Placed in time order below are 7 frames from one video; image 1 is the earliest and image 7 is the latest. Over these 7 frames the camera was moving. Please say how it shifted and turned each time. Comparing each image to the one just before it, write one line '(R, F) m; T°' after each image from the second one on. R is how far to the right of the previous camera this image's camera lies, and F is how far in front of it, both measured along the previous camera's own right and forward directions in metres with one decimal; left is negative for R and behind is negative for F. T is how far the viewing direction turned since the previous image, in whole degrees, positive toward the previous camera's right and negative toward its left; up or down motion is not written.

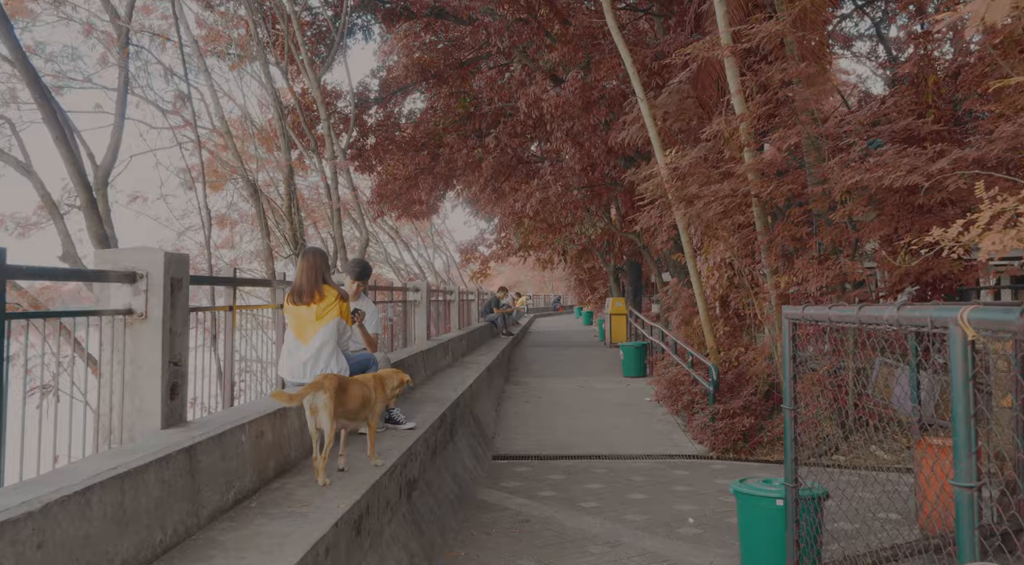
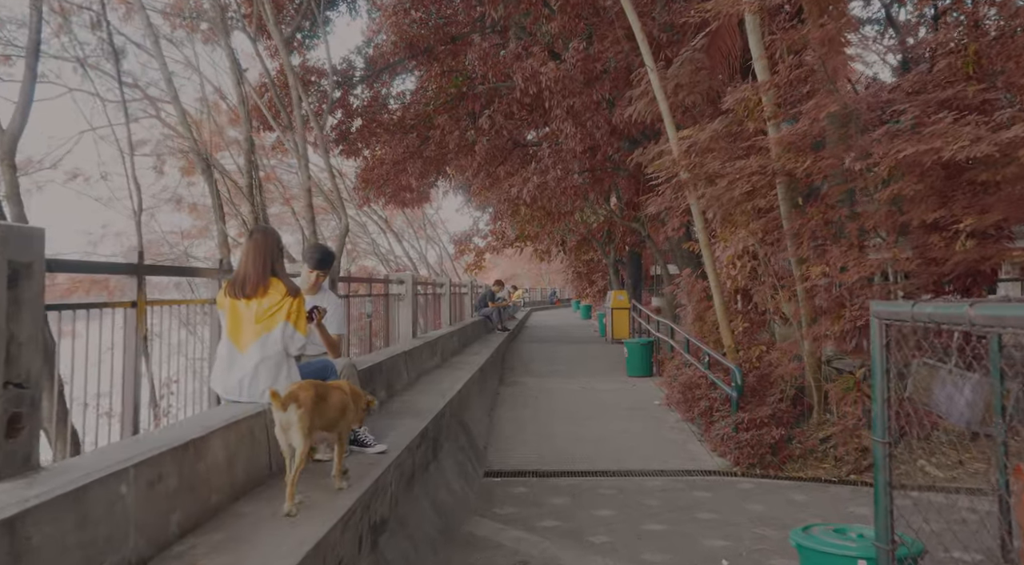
(0.0, +1.0) m; 0°
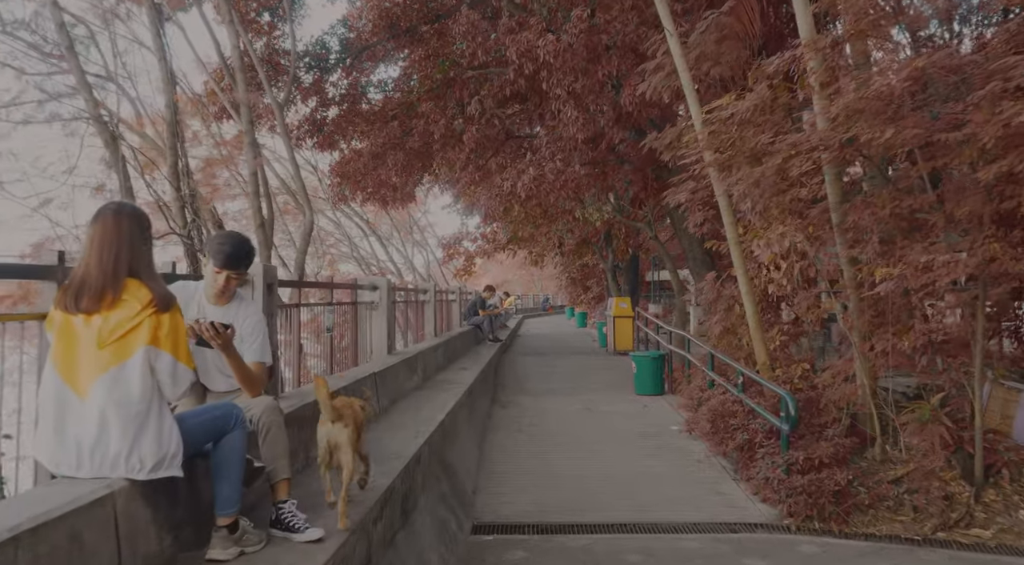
(0.0, +1.5) m; +1°
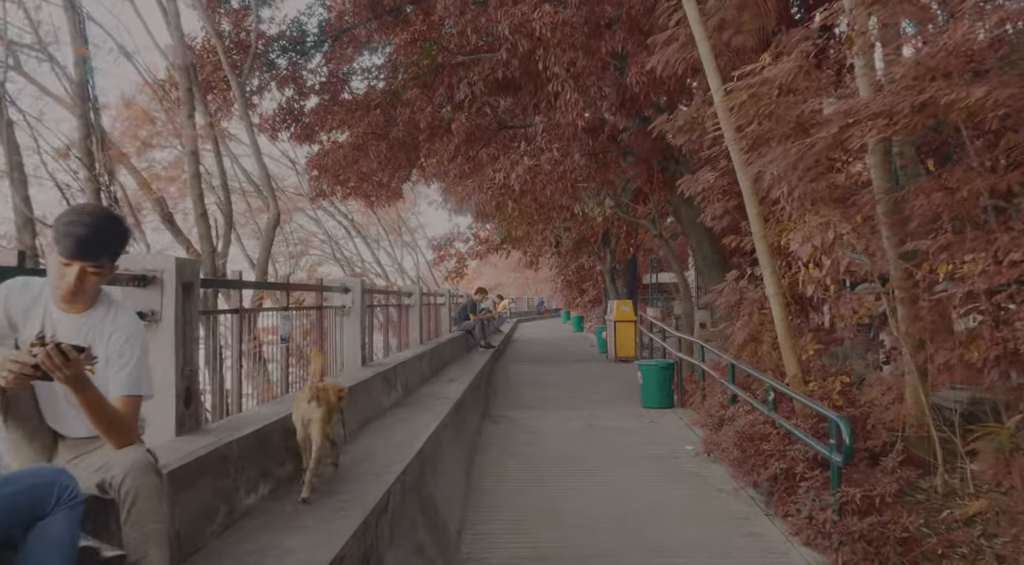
(0.0, +1.0) m; 0°
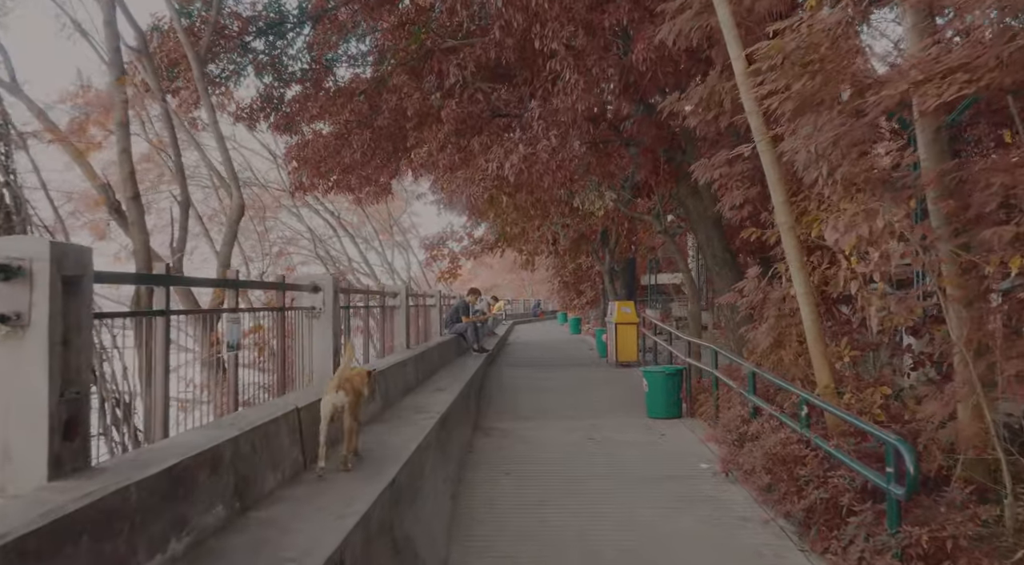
(0.0, +0.8) m; 0°
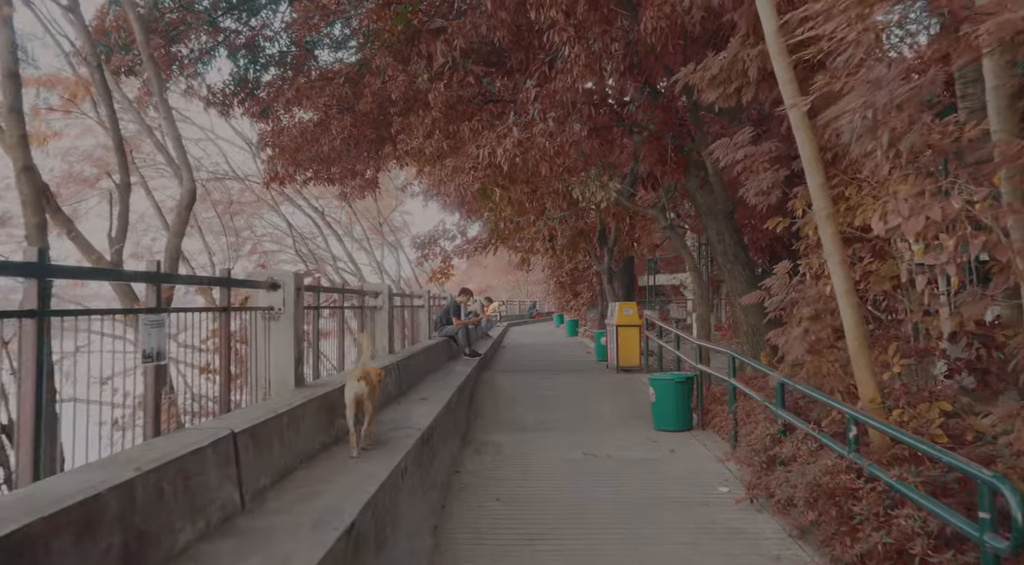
(0.0, +0.9) m; 0°
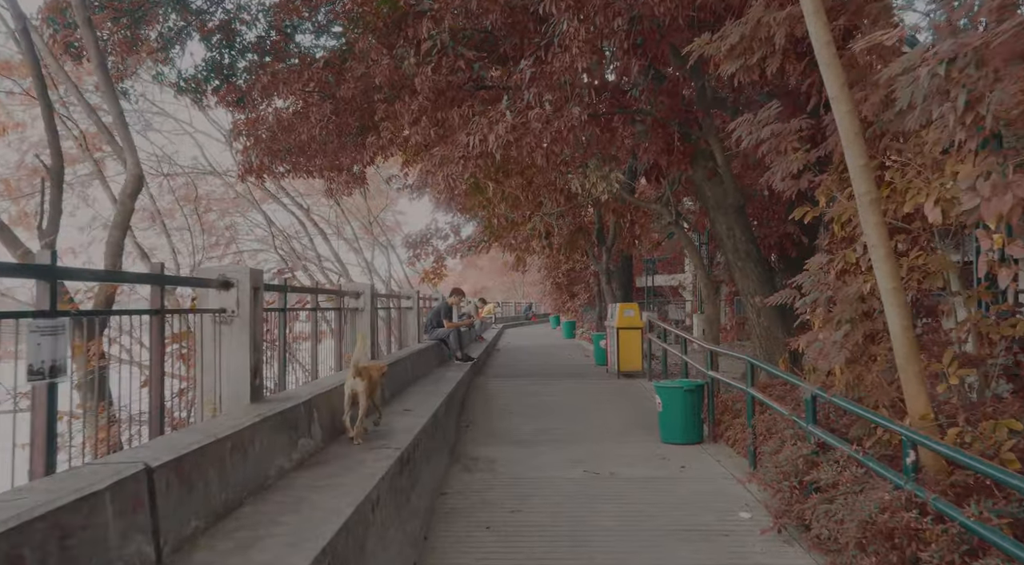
(0.0, +0.7) m; 0°
